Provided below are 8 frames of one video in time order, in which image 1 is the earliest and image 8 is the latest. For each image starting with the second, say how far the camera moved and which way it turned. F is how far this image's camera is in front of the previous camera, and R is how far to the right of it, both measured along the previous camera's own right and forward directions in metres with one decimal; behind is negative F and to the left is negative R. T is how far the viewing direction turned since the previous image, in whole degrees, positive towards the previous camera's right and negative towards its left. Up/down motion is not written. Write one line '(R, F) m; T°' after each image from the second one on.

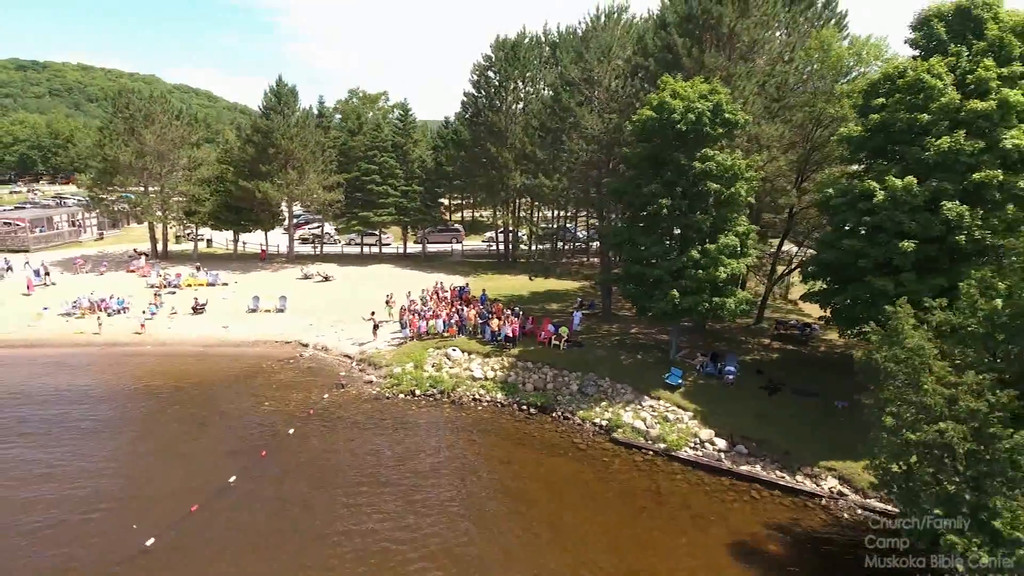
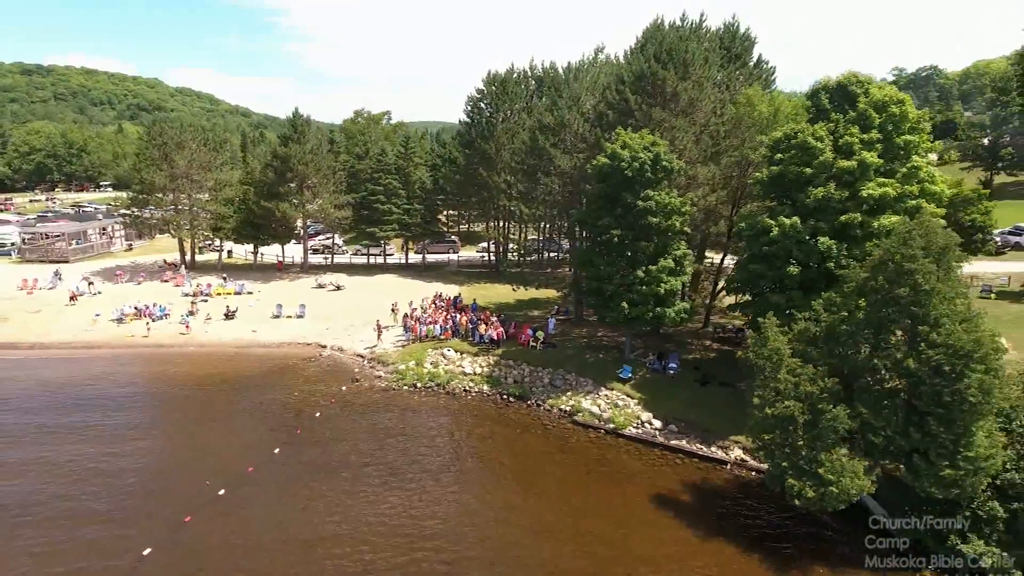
(+0.7, -5.0) m; 0°
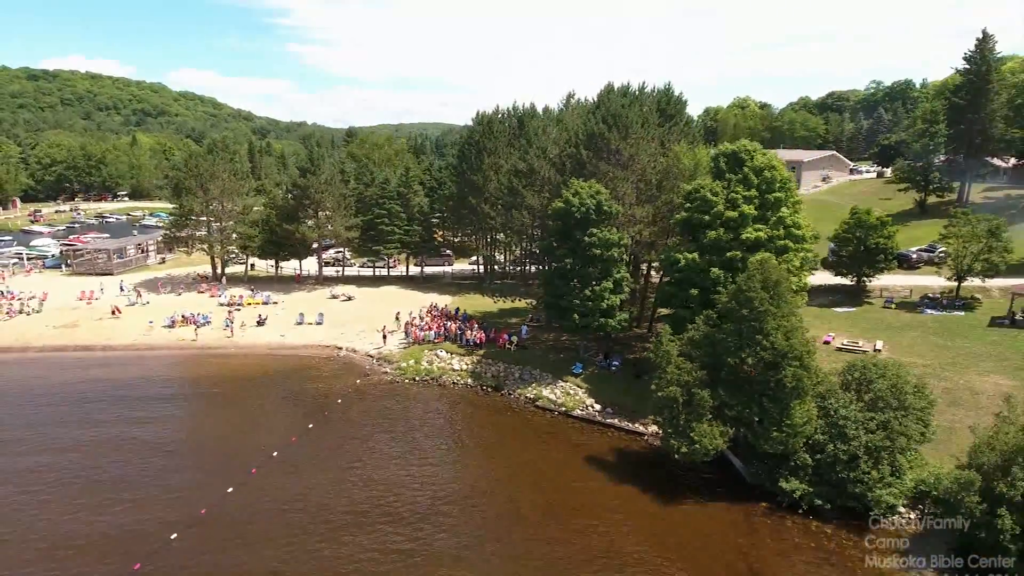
(+1.1, -7.4) m; 0°
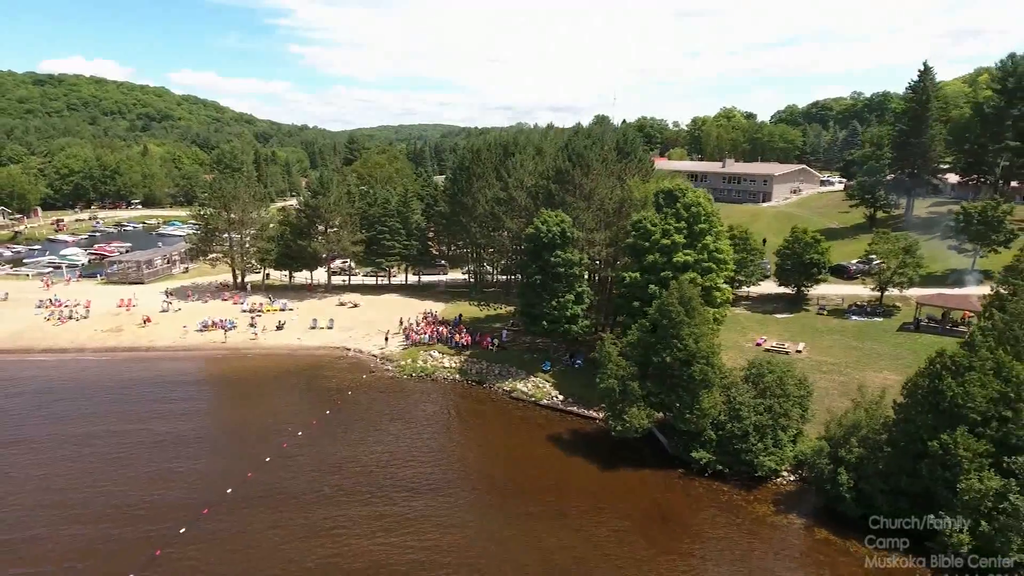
(+1.2, -6.9) m; 0°
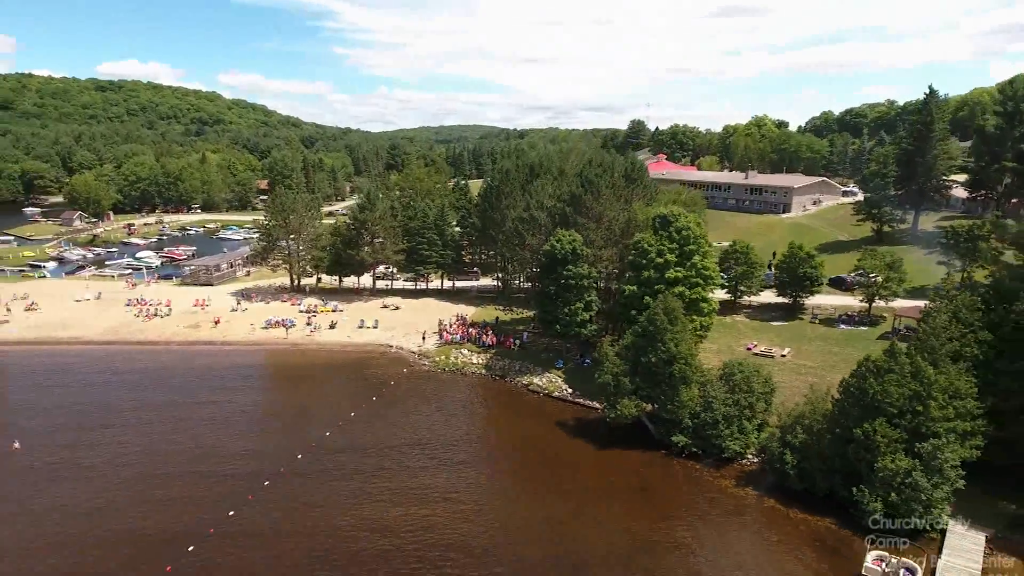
(+1.3, -6.7) m; -3°
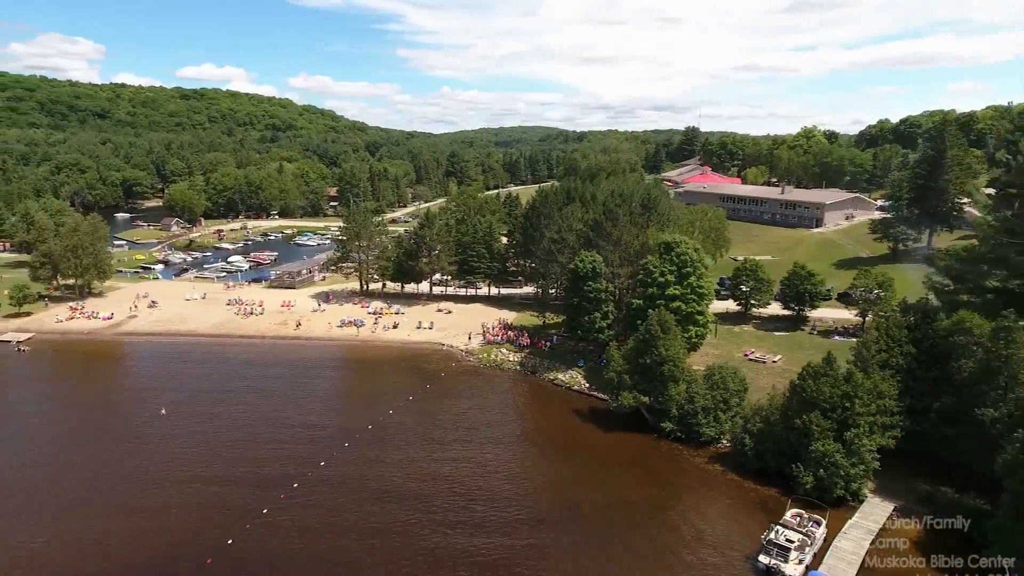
(+2.3, -9.6) m; -5°
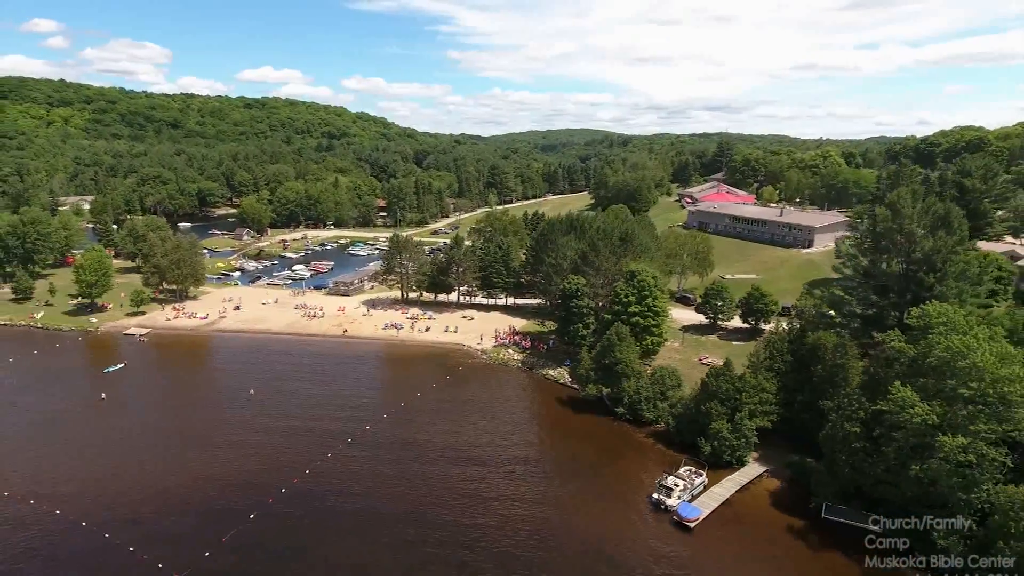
(+4.7, -15.9) m; -4°
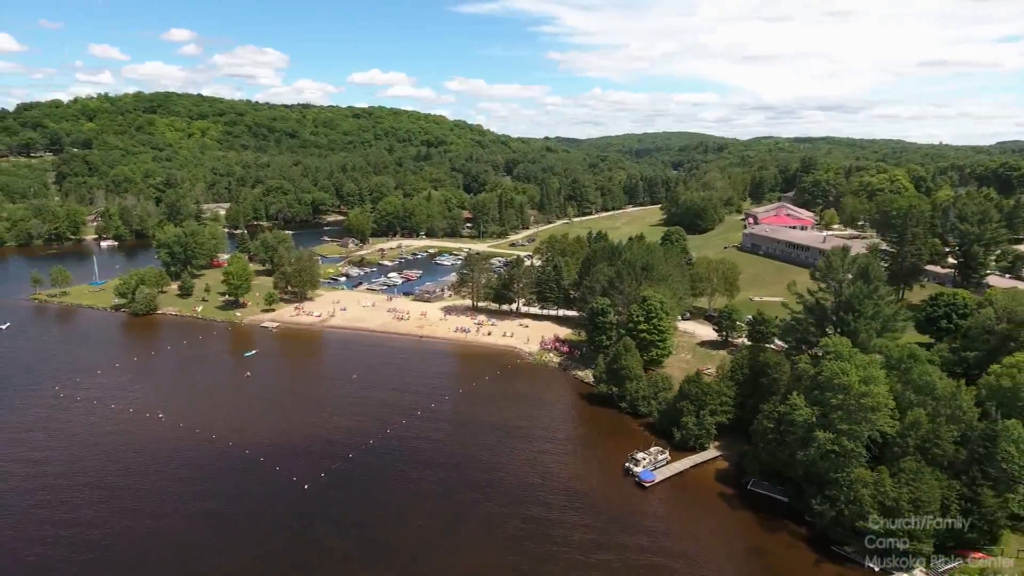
(+7.2, -19.0) m; -8°
